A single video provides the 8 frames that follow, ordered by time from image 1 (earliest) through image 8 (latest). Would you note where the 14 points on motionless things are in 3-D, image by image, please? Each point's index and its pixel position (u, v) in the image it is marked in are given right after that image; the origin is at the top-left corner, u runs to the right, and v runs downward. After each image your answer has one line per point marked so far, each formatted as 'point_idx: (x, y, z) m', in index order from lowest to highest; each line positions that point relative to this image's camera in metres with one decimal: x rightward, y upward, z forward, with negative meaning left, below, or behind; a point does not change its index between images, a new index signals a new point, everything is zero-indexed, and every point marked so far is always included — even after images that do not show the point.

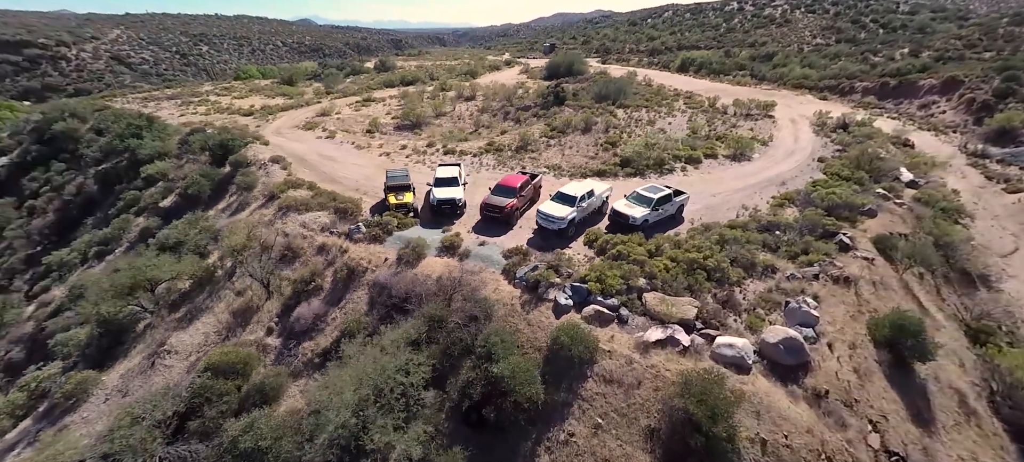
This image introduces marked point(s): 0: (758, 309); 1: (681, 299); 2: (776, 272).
0: (+9.1, -2.9, +16.5) m
1: (+6.1, -2.5, +15.8) m
2: (+10.7, -1.7, +18.2) m
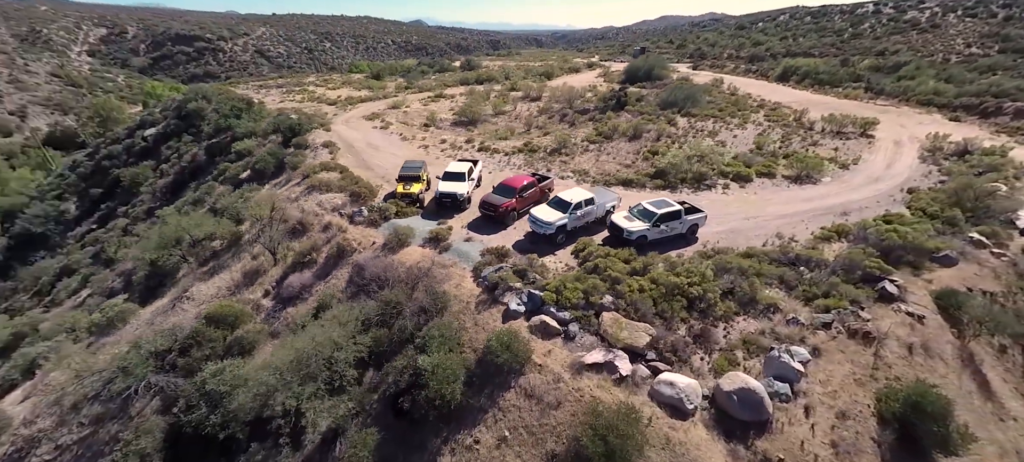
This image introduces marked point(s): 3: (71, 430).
0: (+7.3, -3.9, +14.5) m
1: (+4.2, -3.1, +14.5) m
2: (+9.4, -2.9, +15.8) m
3: (-14.8, -6.7, +15.0) m
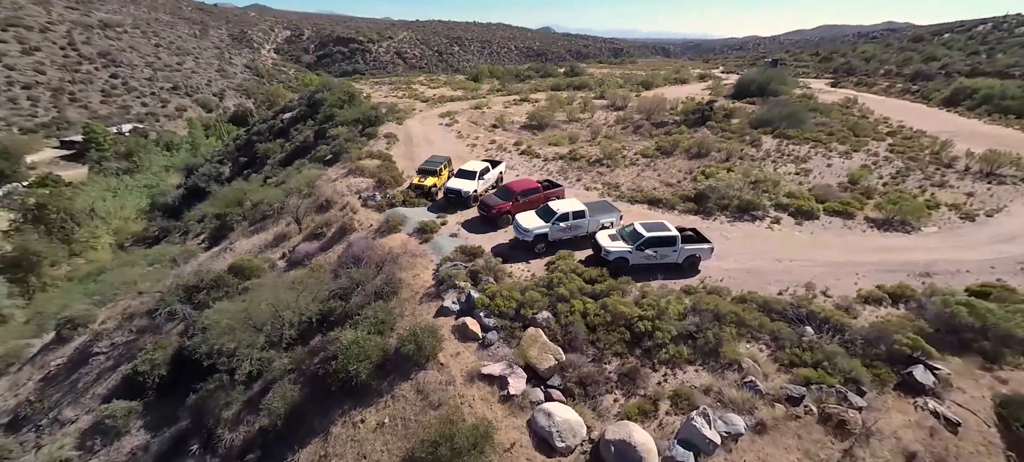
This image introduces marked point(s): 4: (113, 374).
0: (+4.2, -4.8, +12.6) m
1: (+1.4, -3.6, +13.5) m
2: (+6.7, -4.2, +13.2) m
3: (-17.0, -4.5, +19.4) m
4: (-16.0, -5.7, +17.8) m
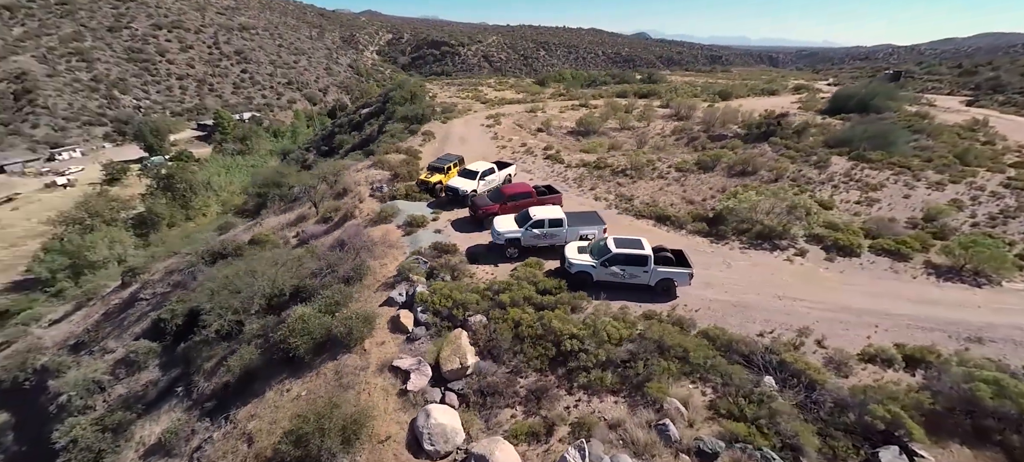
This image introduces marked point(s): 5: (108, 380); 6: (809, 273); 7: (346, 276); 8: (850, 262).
0: (+1.3, -5.1, +11.7) m
1: (-1.2, -3.7, +13.2) m
2: (+3.8, -4.8, +11.8) m
3: (-17.9, -2.8, +22.9) m
4: (-17.4, -4.0, +21.1) m
5: (-17.3, -6.4, +19.0) m
6: (+12.1, -1.7, +18.2) m
7: (-6.5, -1.7, +17.3) m
8: (+14.4, -1.3, +19.0) m
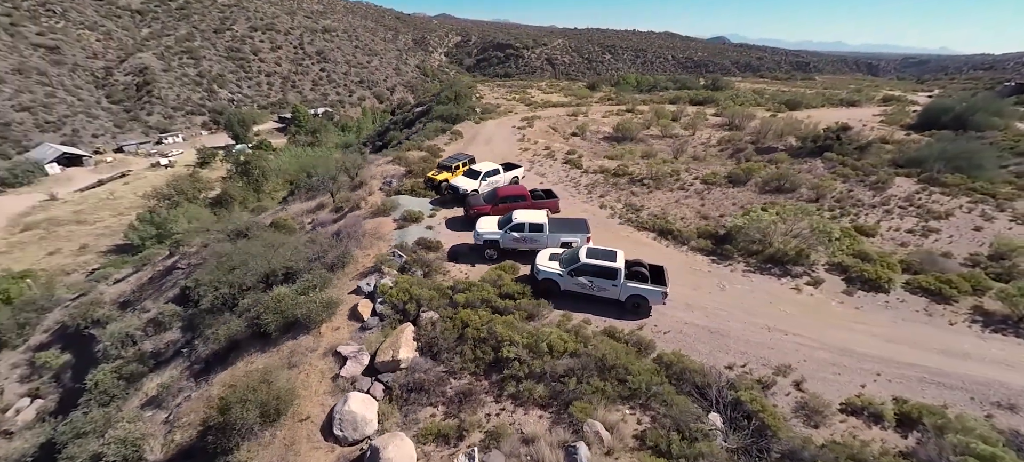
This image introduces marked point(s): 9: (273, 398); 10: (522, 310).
0: (-1.0, -5.2, +11.4) m
1: (-3.0, -3.6, +13.2) m
2: (+1.6, -5.0, +11.0) m
3: (-17.9, -1.5, +25.5) m
4: (-17.7, -2.8, +23.6) m
5: (-18.2, -5.1, +21.6) m
6: (+11.0, -2.7, +16.1) m
7: (-7.5, -1.2, +18.2) m
8: (+13.4, -2.5, +16.4) m
9: (-6.3, -4.4, +11.8) m
10: (+0.3, -2.6, +14.7) m
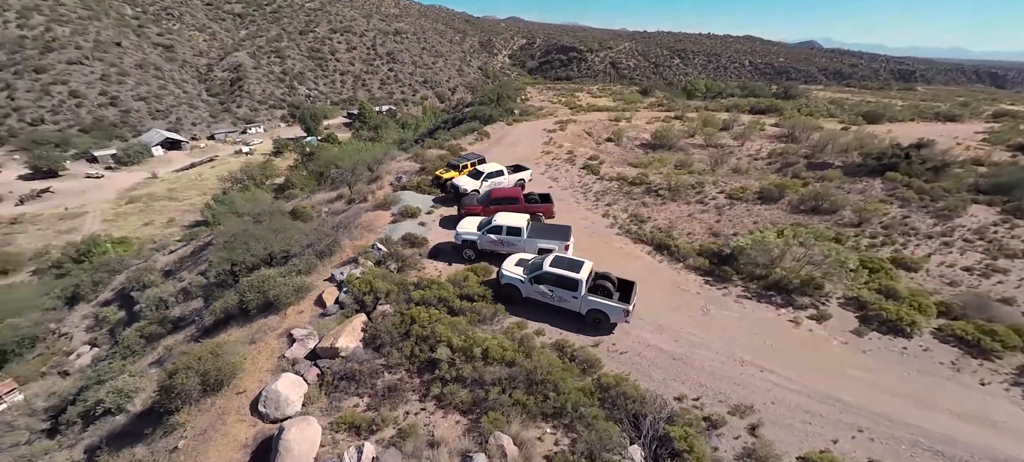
0: (-3.2, -5.0, +11.4) m
1: (-4.8, -3.3, +13.5) m
2: (-0.7, -5.1, +10.6) m
3: (-17.3, -0.4, +28.0) m
4: (-17.6, -1.6, +26.1) m
5: (-18.5, -3.9, +24.2) m
6: (+9.5, -3.6, +14.1) m
7: (-8.2, -0.7, +19.1) m
8: (+11.9, -3.5, +14.1) m
9: (-8.3, -3.9, +12.6) m
10: (-1.2, -2.7, +14.5) m
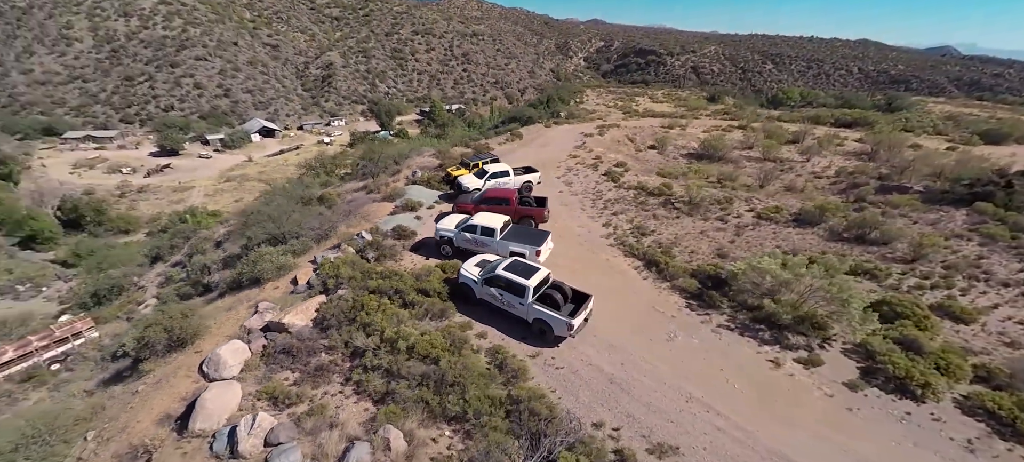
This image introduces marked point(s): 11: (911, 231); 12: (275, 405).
0: (-5.6, -4.7, +11.9) m
1: (-6.6, -2.8, +14.3) m
2: (-3.4, -4.9, +10.7) m
3: (-15.8, +1.0, +30.9) m
4: (-16.6, -0.2, +29.1) m
5: (-18.0, -2.3, +27.4) m
6: (+7.5, -4.3, +12.1) m
7: (-8.7, 0.0, +20.4) m
8: (+9.8, -4.5, +11.6) m
9: (-10.3, -3.1, +14.1) m
10: (-2.9, -2.5, +14.5) m
11: (+17.5, +0.2, +19.3) m
12: (-6.3, -4.7, +11.8) m
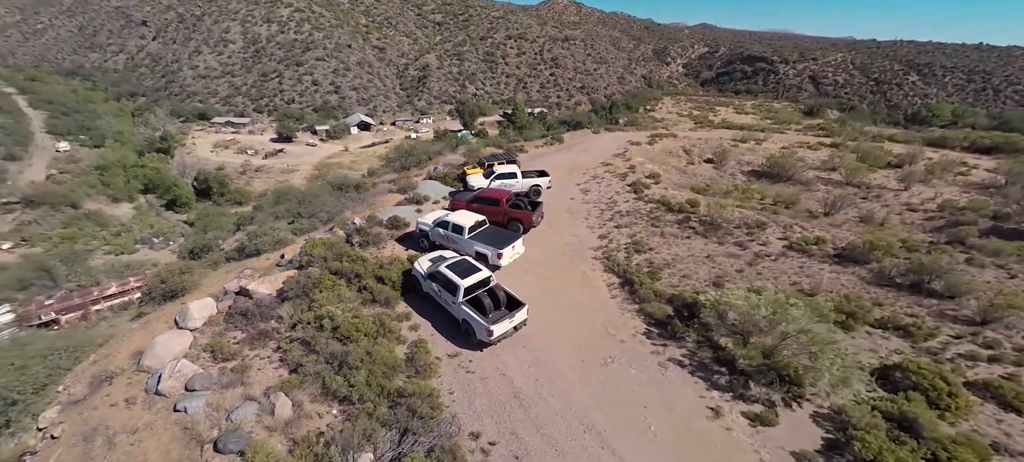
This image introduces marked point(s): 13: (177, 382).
0: (-8.2, -3.9, +13.0) m
1: (-8.4, -2.0, +15.6) m
2: (-6.3, -4.3, +11.3) m
3: (-13.0, +2.3, +33.8) m
4: (-14.3, +1.2, +32.3) m
5: (-16.3, -0.7, +30.9) m
6: (+4.6, -4.9, +10.2) m
7: (-8.6, +0.8, +22.0) m
8: (+6.7, -5.3, +9.2) m
9: (-12.0, -1.9, +16.2) m
10: (-4.6, -2.1, +14.9) m
11: (+16.5, -1.6, +14.8) m
12: (-8.8, -3.8, +13.1) m
13: (-8.9, -4.1, +11.7) m
